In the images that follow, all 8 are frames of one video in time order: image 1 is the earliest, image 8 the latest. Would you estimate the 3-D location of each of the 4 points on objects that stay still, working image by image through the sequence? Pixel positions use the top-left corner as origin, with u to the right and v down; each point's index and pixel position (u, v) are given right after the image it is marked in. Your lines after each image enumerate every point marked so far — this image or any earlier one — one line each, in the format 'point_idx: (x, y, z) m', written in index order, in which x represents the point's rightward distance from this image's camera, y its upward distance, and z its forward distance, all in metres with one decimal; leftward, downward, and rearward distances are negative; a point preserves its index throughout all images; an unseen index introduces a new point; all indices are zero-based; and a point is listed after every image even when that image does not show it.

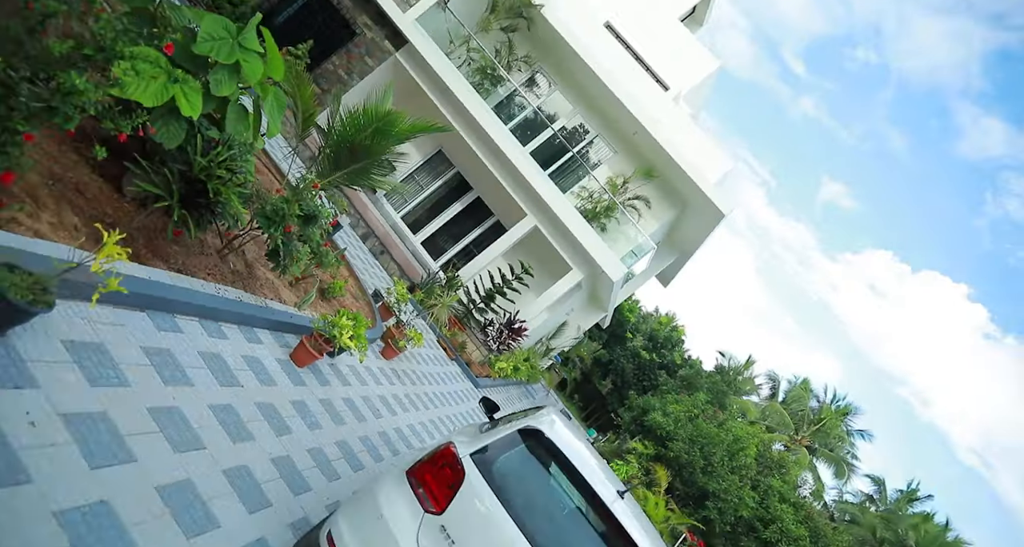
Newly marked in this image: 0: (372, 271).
0: (-2.1, 0.0, +10.2) m
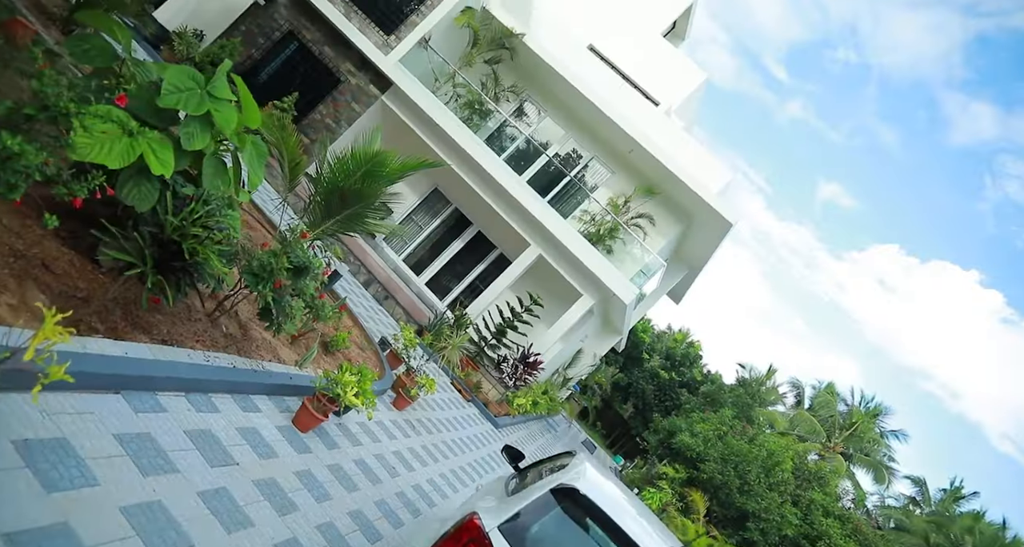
0: (-2.0, -0.7, +9.8) m
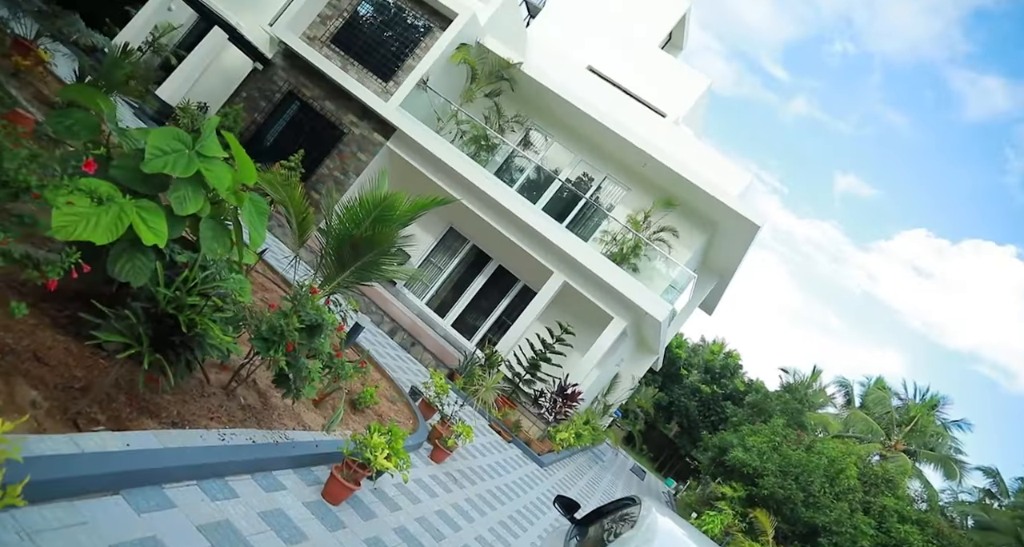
0: (-1.5, -1.3, +9.5) m
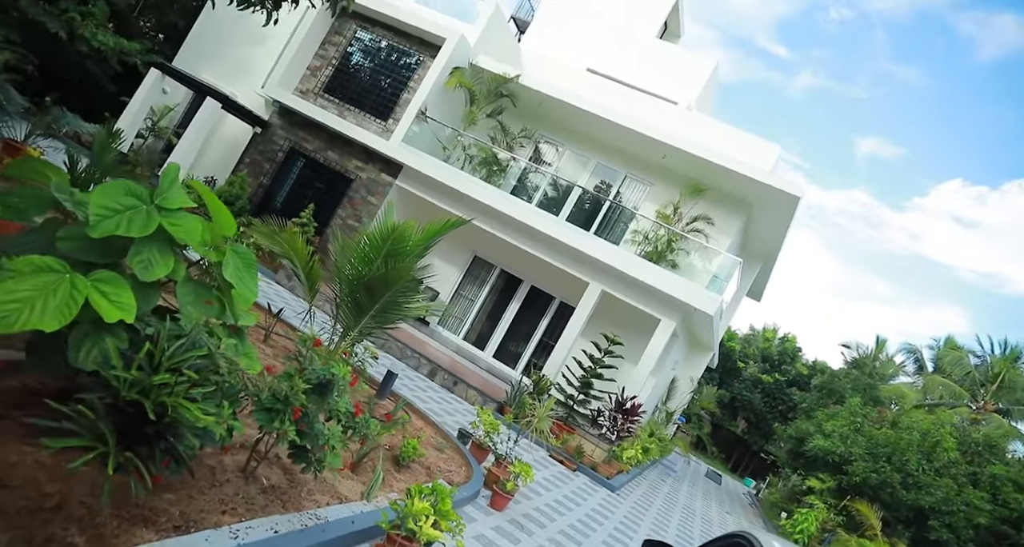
0: (-0.8, -1.8, +8.9) m
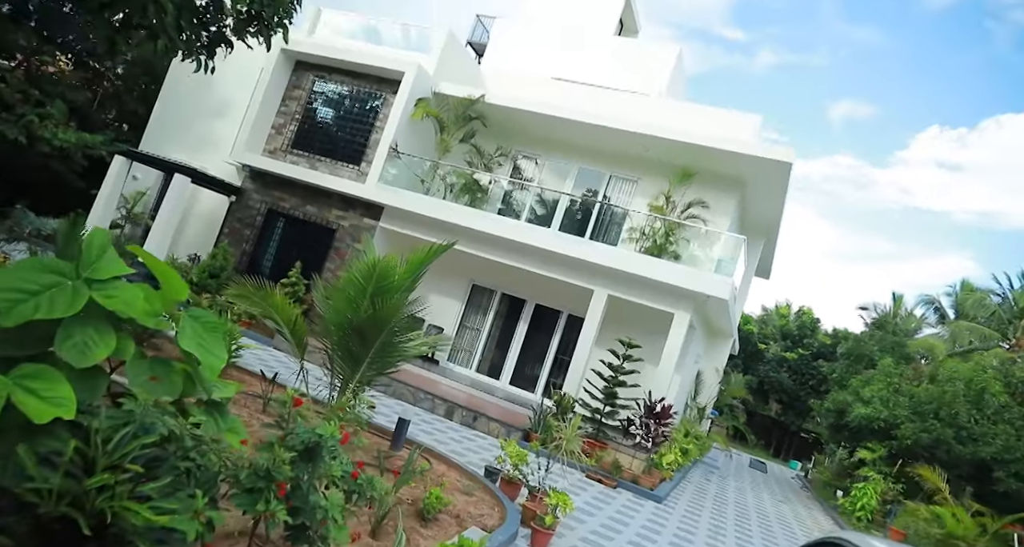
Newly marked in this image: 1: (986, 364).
0: (-0.5, -2.2, +8.4) m
1: (+8.8, -1.7, +12.4) m
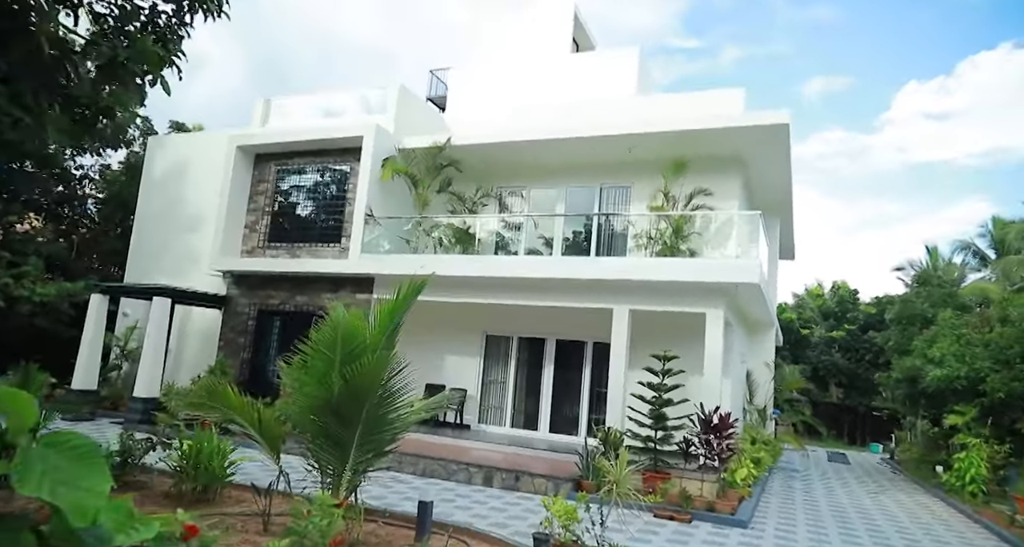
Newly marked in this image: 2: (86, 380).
0: (+0.1, -2.6, +7.3) m
1: (+9.1, -0.2, +11.2) m
2: (-8.3, -2.1, +13.1) m
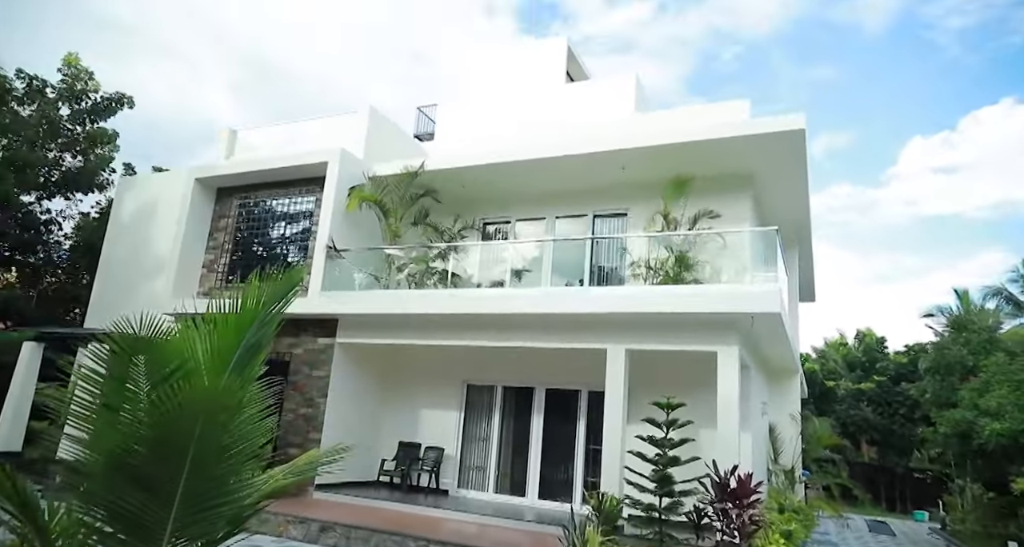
0: (-0.3, -2.8, +5.6) m
1: (+8.8, -0.7, +9.5) m
2: (-8.6, -2.9, +11.6) m
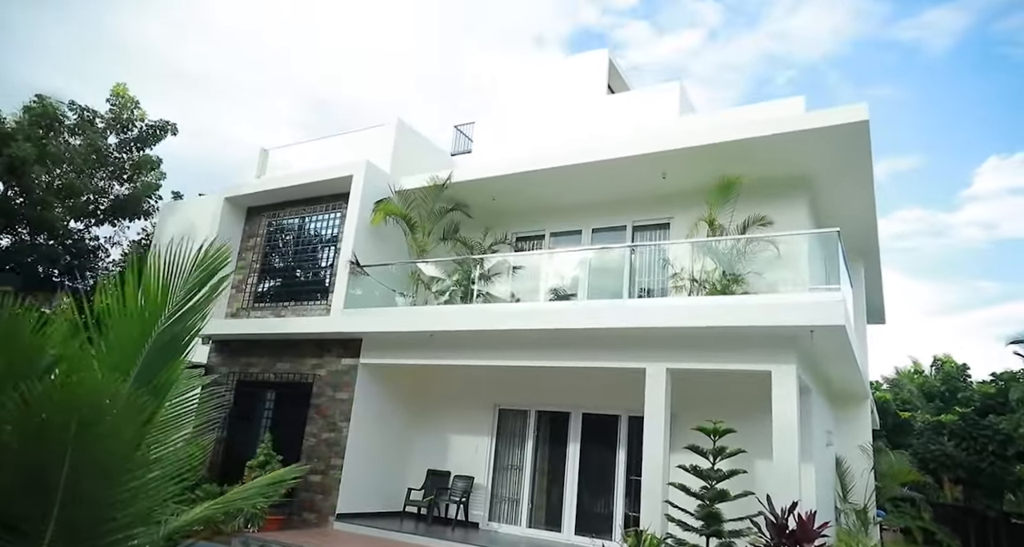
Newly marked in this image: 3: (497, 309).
0: (-0.2, -2.8, +4.8) m
1: (+9.2, -0.8, +8.0) m
2: (-8.0, -3.2, +11.4) m
3: (-0.2, -0.5, +9.1) m
